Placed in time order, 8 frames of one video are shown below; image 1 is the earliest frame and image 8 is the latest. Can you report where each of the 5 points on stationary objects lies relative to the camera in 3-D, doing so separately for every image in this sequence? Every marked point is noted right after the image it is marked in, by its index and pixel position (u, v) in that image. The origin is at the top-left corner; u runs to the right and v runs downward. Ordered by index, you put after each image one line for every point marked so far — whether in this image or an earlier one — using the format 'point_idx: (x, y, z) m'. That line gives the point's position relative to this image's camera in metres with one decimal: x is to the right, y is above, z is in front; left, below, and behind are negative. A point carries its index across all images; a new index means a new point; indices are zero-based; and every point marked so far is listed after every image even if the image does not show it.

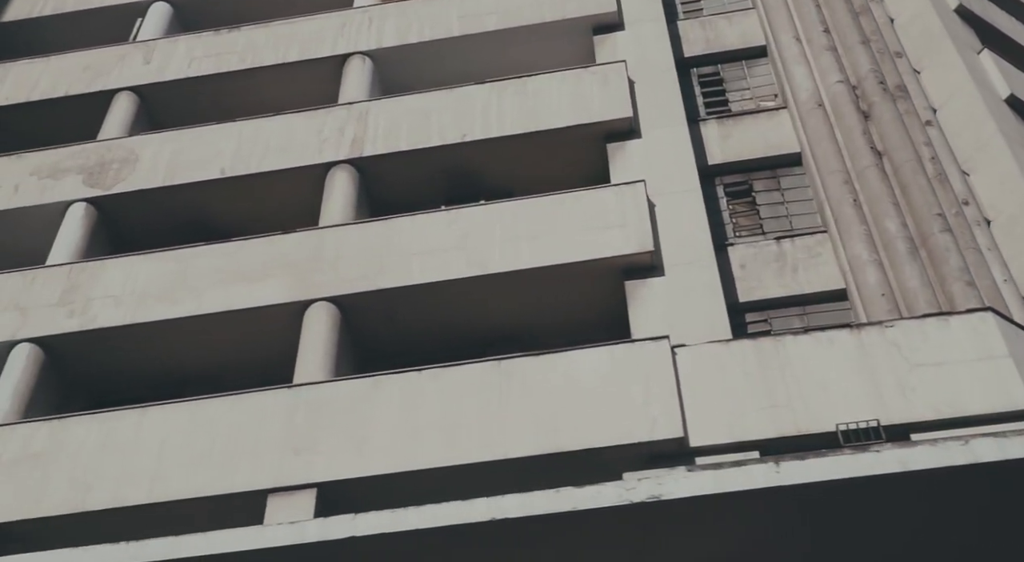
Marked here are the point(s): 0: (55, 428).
0: (-5.5, -1.8, +14.8) m
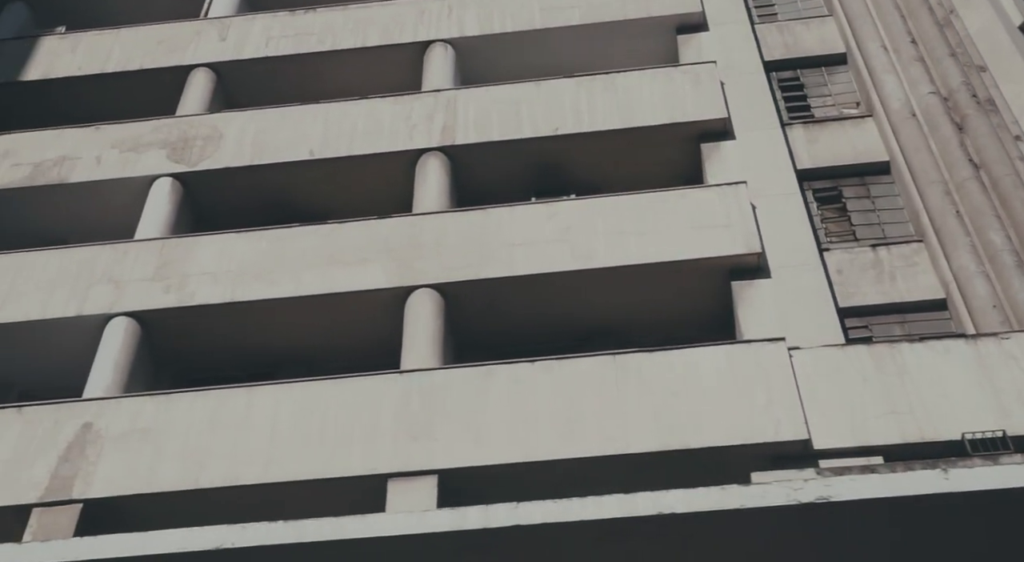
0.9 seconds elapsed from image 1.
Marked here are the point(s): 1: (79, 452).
0: (-4.2, -1.5, +14.7) m
1: (-5.0, -2.0, +14.3) m
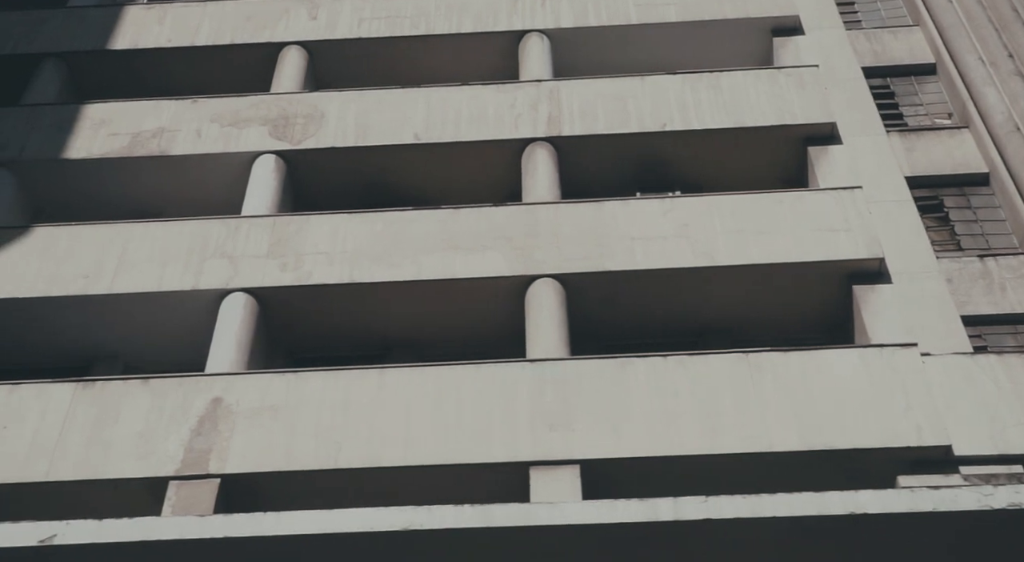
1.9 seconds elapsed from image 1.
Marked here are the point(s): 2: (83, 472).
0: (-2.6, -1.2, +14.7) m
1: (-3.5, -1.7, +14.2) m
2: (-4.8, -2.2, +13.8) m
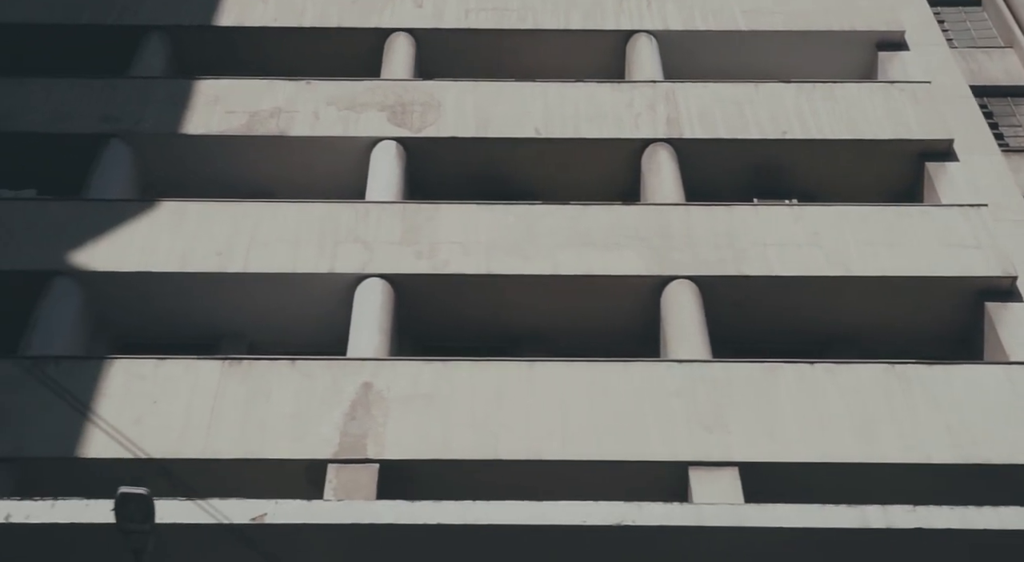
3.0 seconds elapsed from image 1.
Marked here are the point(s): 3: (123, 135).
0: (-0.9, -1.1, +14.7) m
1: (-1.7, -1.5, +14.2) m
2: (-3.0, -1.9, +13.8) m
3: (-5.9, +2.2, +18.8) m
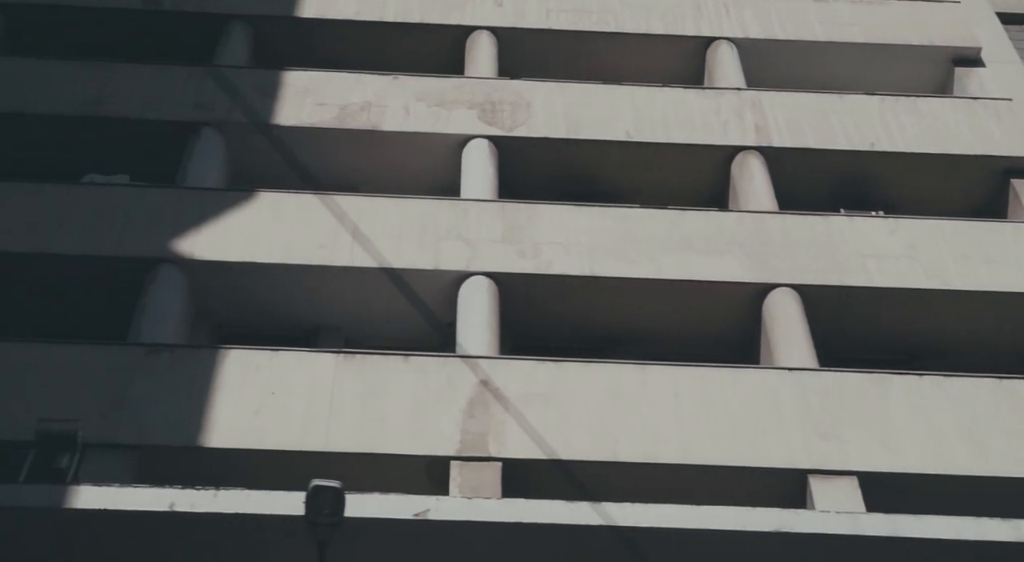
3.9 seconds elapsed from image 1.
0: (+0.5, -1.1, +14.7) m
1: (-0.3, -1.5, +14.2) m
2: (-1.7, -1.8, +13.8) m
3: (-4.5, +2.4, +18.7) m
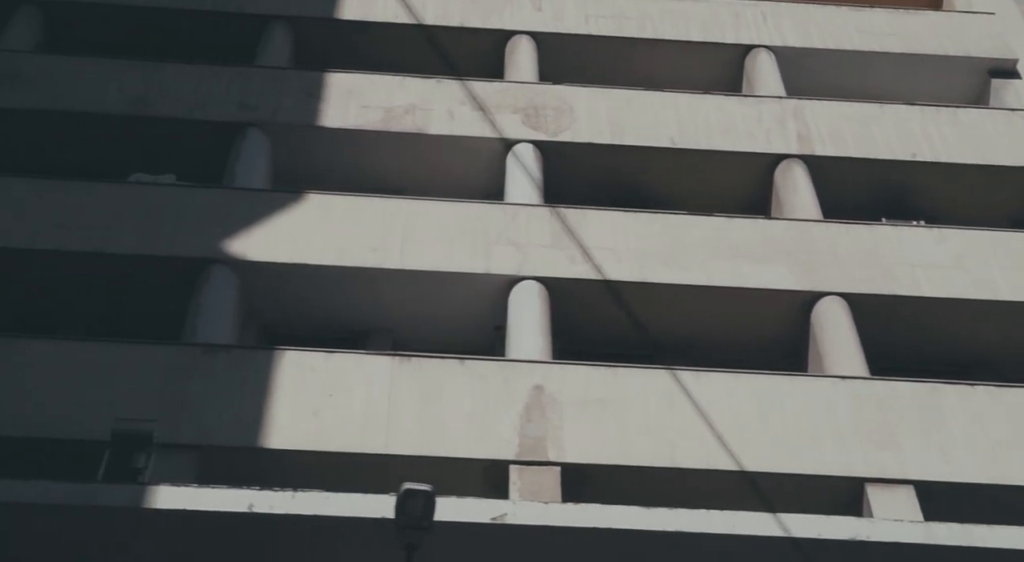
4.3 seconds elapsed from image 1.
0: (+1.2, -1.1, +14.8) m
1: (+0.3, -1.6, +14.3) m
2: (-1.0, -1.9, +13.8) m
3: (-3.8, +2.4, +18.8) m
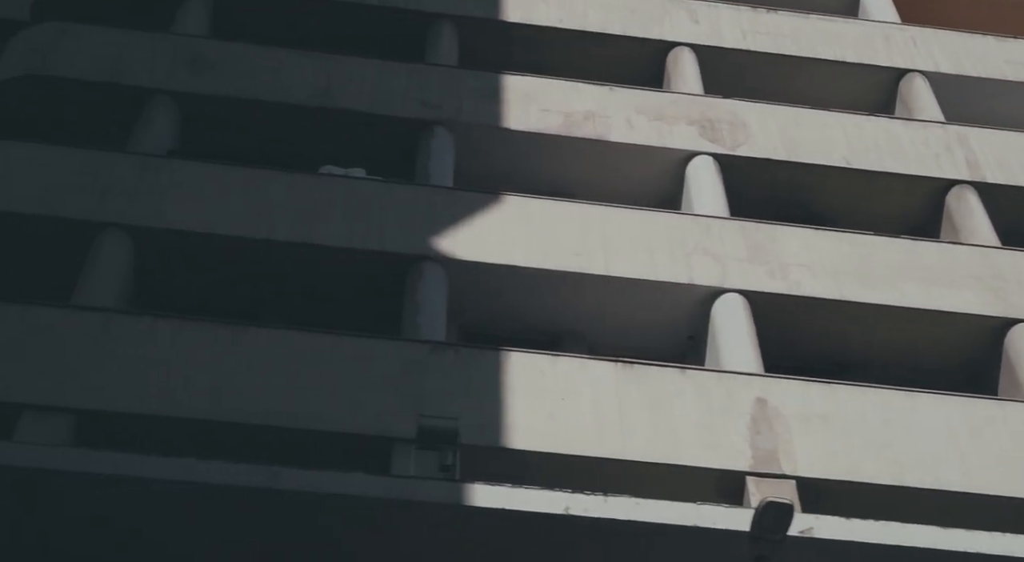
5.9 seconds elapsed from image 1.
0: (+3.9, -1.4, +15.0) m
1: (+3.0, -1.7, +14.5) m
2: (+1.7, -2.0, +14.0) m
3: (-1.0, +2.4, +18.9) m
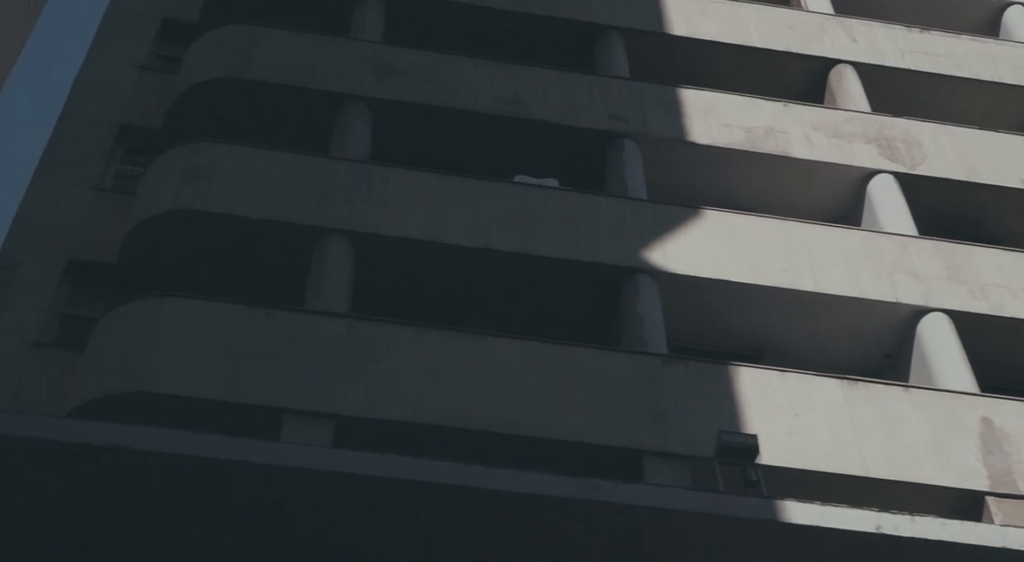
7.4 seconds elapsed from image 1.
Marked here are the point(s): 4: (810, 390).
0: (+6.7, -1.7, +15.3) m
1: (+5.9, -2.0, +14.8) m
2: (+4.5, -2.2, +14.3) m
3: (+1.9, +2.3, +19.1) m
4: (+3.7, -1.3, +15.0) m
